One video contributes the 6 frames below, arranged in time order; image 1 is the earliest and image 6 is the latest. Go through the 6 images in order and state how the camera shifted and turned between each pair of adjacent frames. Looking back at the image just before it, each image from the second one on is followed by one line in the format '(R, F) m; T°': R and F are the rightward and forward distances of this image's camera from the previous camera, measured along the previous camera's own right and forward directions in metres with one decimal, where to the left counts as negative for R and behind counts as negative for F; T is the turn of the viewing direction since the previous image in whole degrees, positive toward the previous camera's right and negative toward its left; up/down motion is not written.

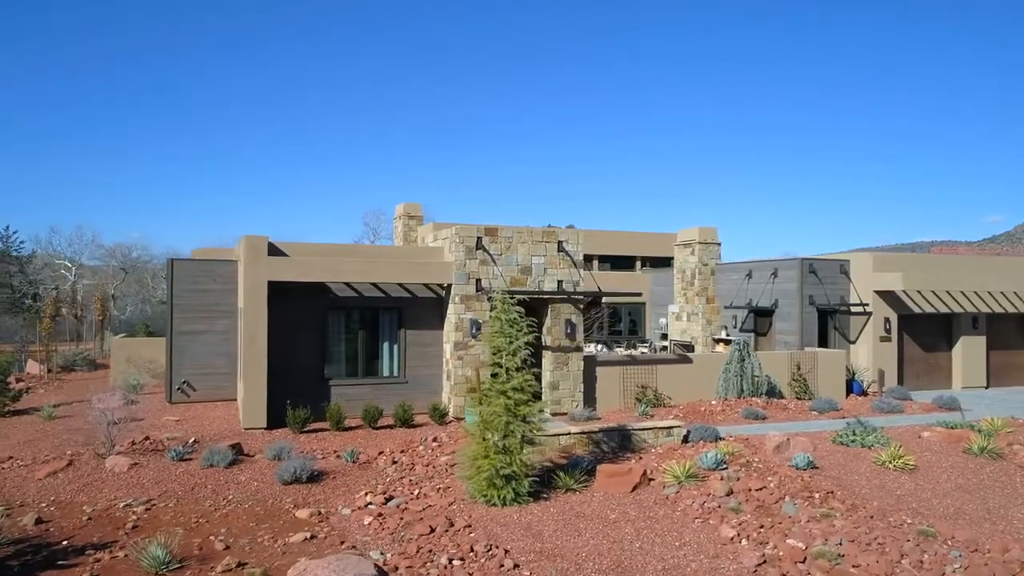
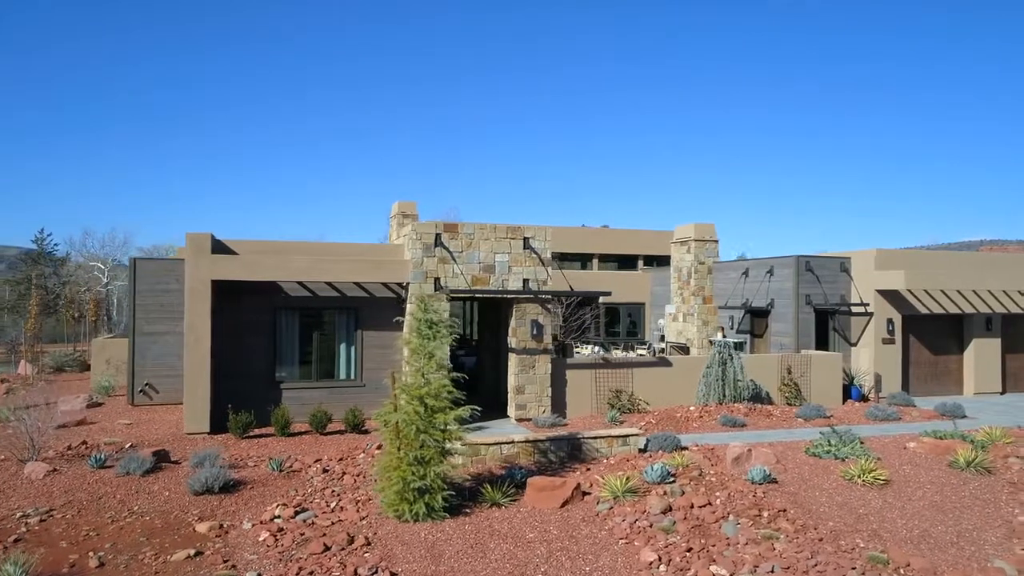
(+1.5, +0.8) m; -3°
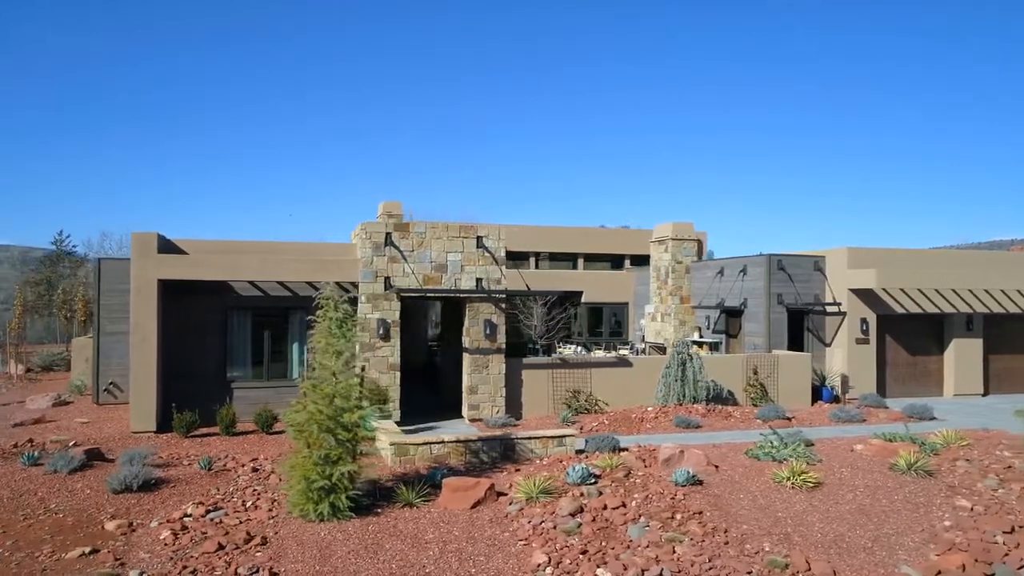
(+1.4, +0.1) m; -2°
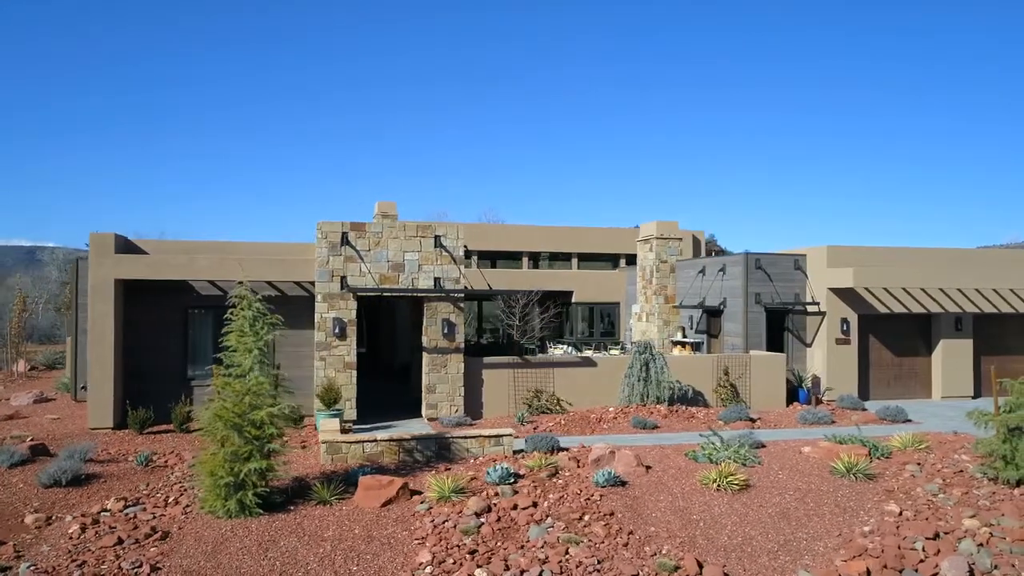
(+1.5, +0.1) m; -3°
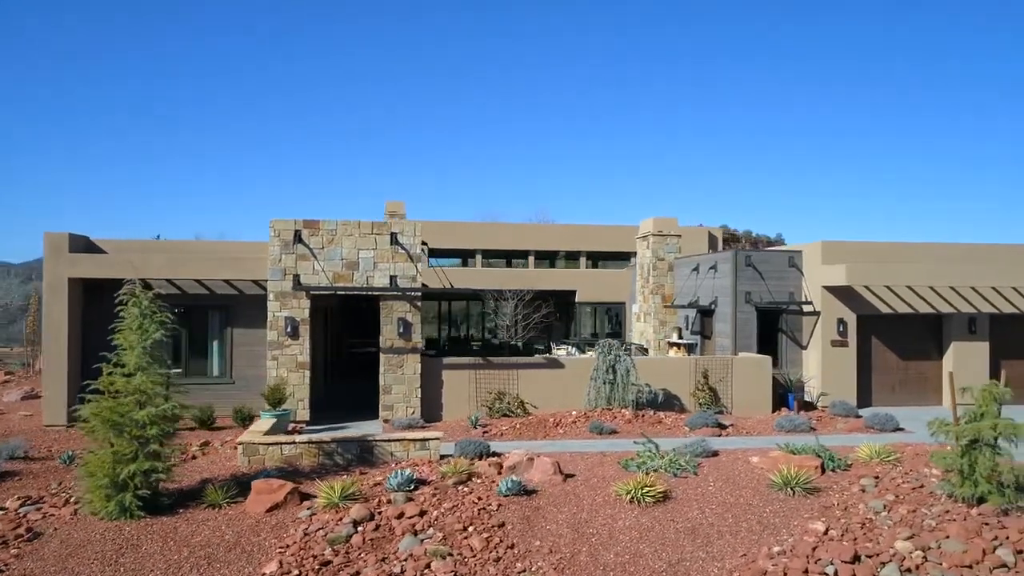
(+2.0, +0.6) m; -5°
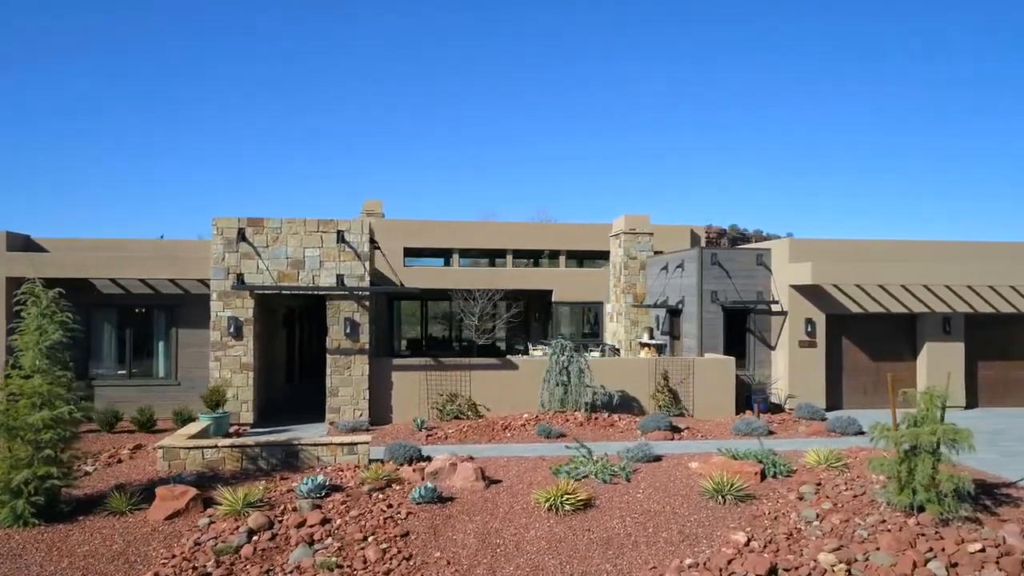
(+1.2, +0.4) m; -1°
